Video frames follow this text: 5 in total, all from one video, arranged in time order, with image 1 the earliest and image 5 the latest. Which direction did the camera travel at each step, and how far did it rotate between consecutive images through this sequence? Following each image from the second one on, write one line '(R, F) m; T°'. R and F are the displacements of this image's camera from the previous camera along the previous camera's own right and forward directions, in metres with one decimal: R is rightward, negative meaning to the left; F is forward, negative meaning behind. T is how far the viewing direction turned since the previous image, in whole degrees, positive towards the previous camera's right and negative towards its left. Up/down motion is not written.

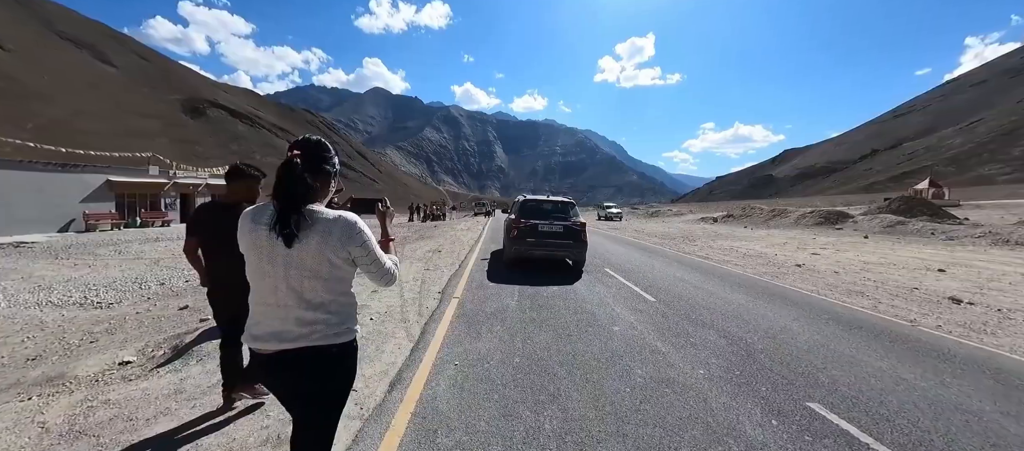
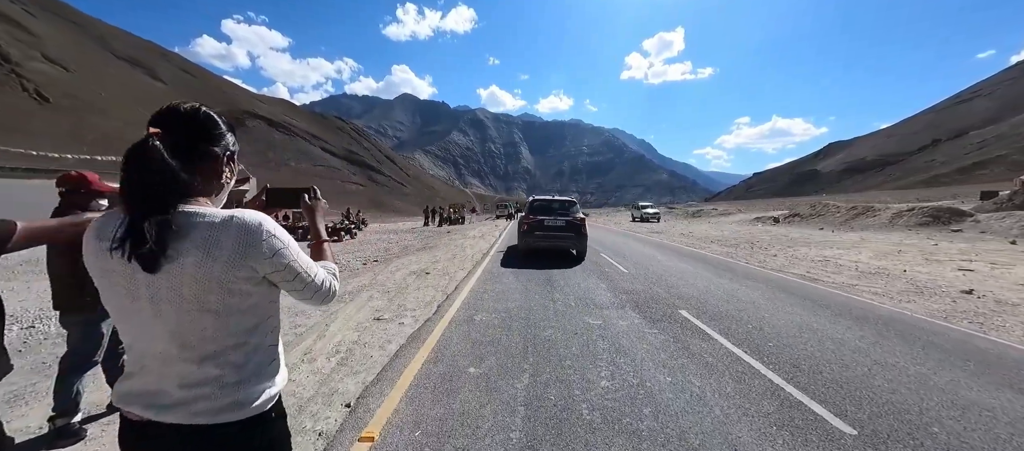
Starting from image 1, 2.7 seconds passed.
(+0.4, +4.9) m; -5°
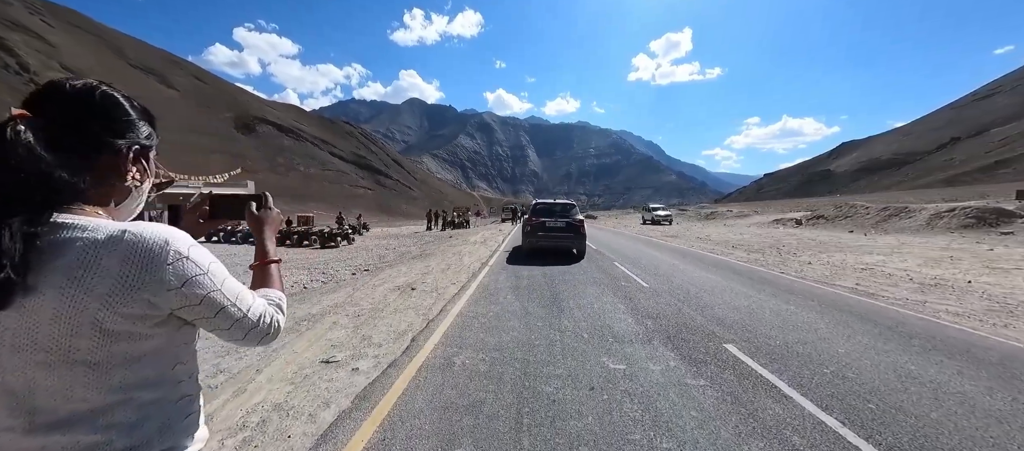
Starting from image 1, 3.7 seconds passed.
(+0.2, +1.7) m; -1°
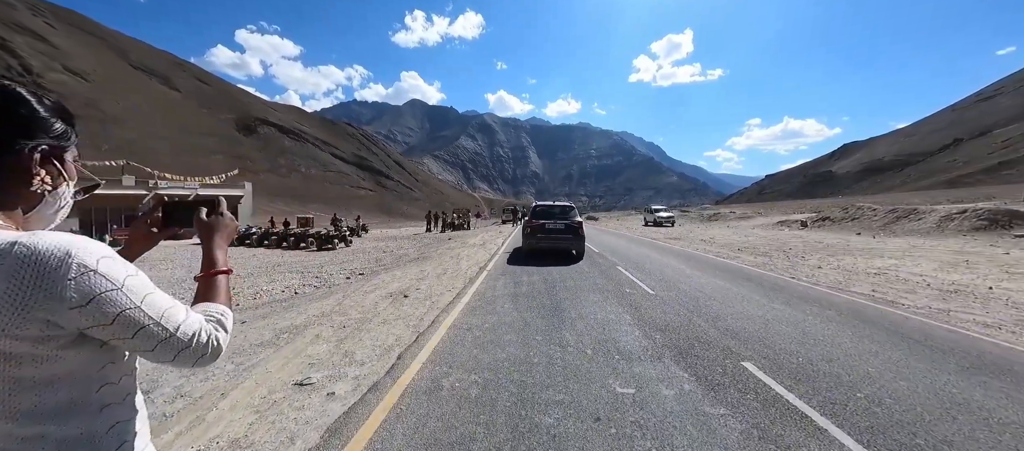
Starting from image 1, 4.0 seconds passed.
(+0.1, +0.5) m; 0°
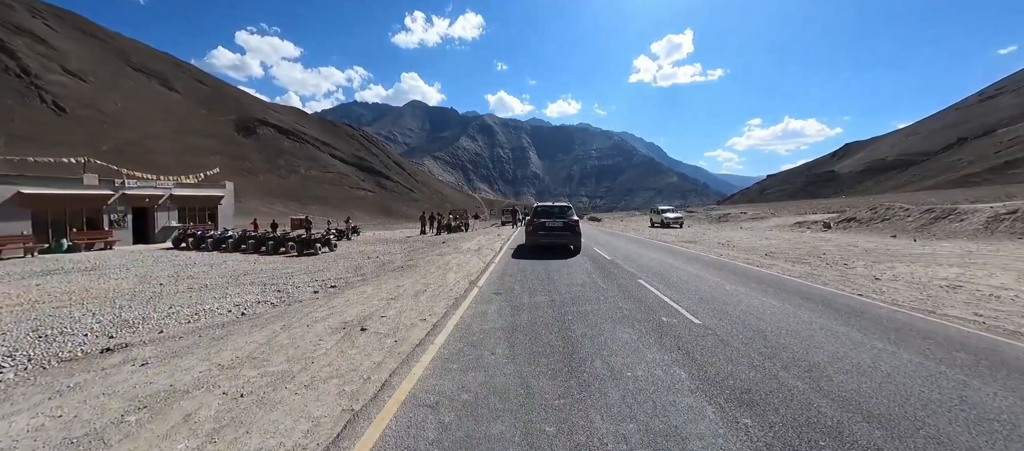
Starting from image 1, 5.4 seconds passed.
(+0.1, +2.6) m; 0°
